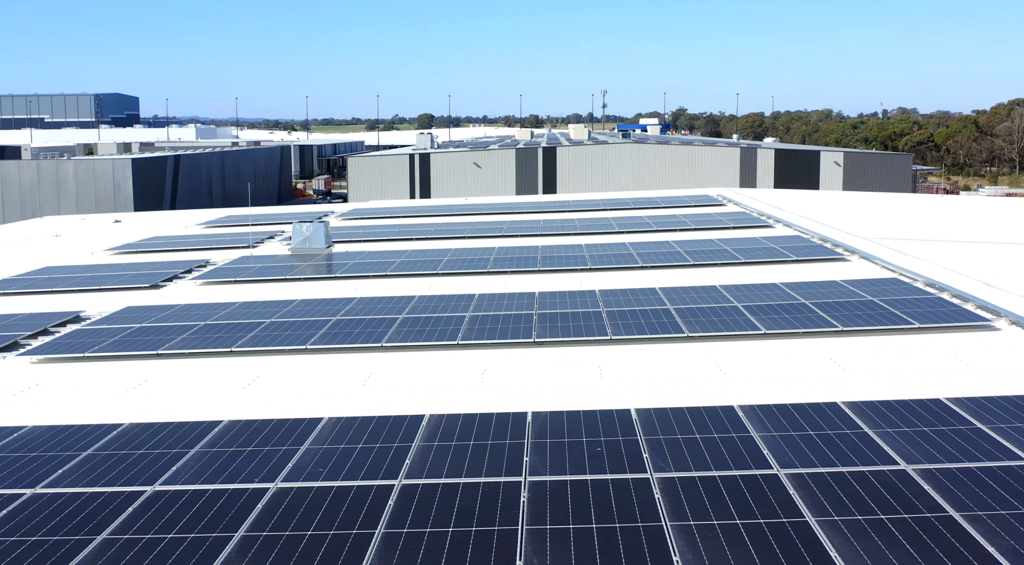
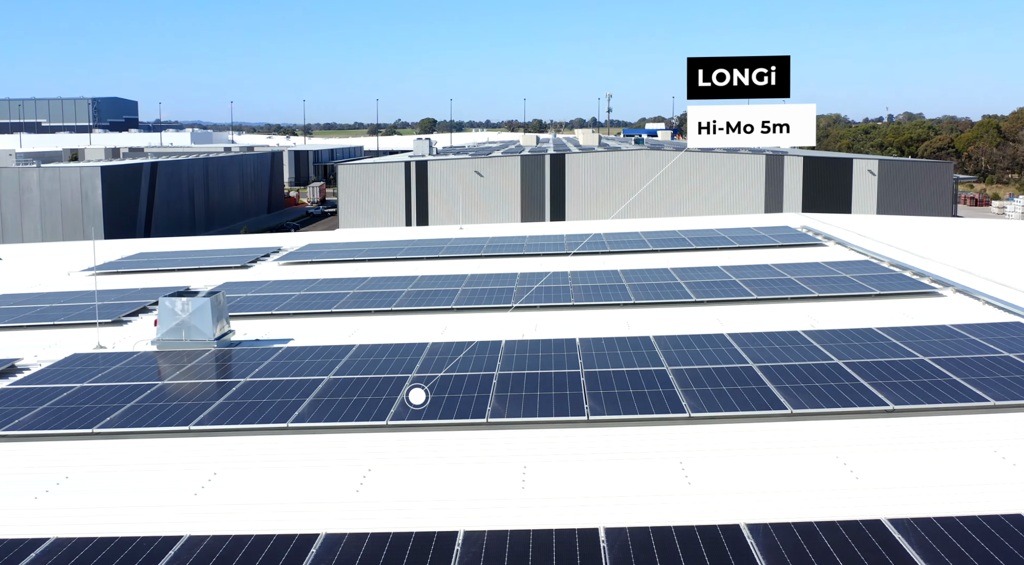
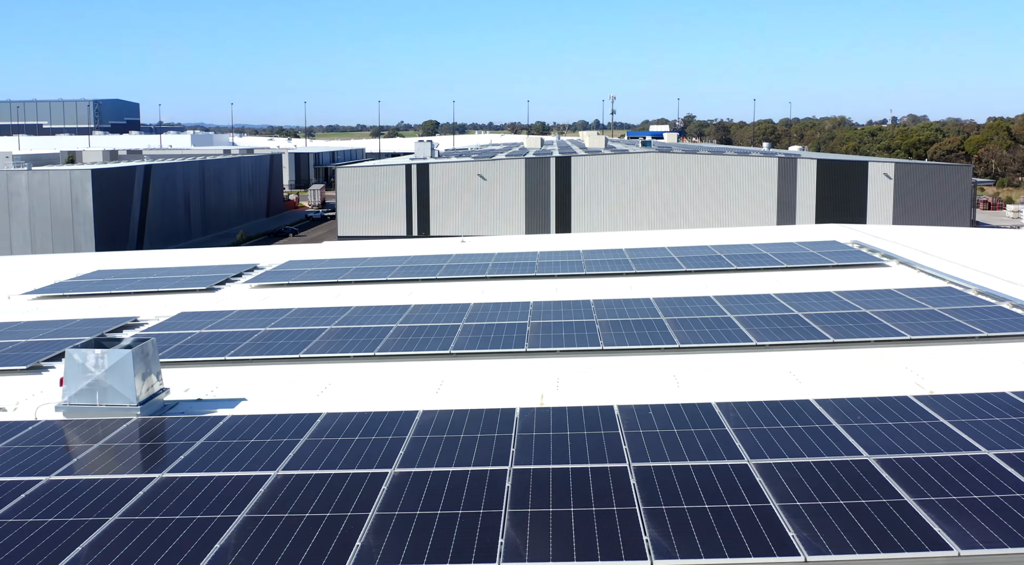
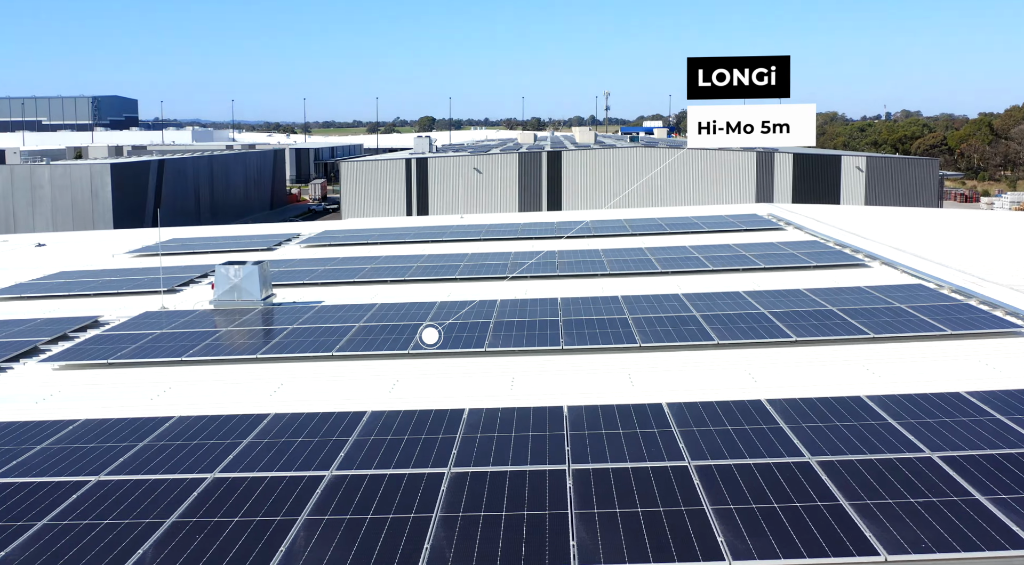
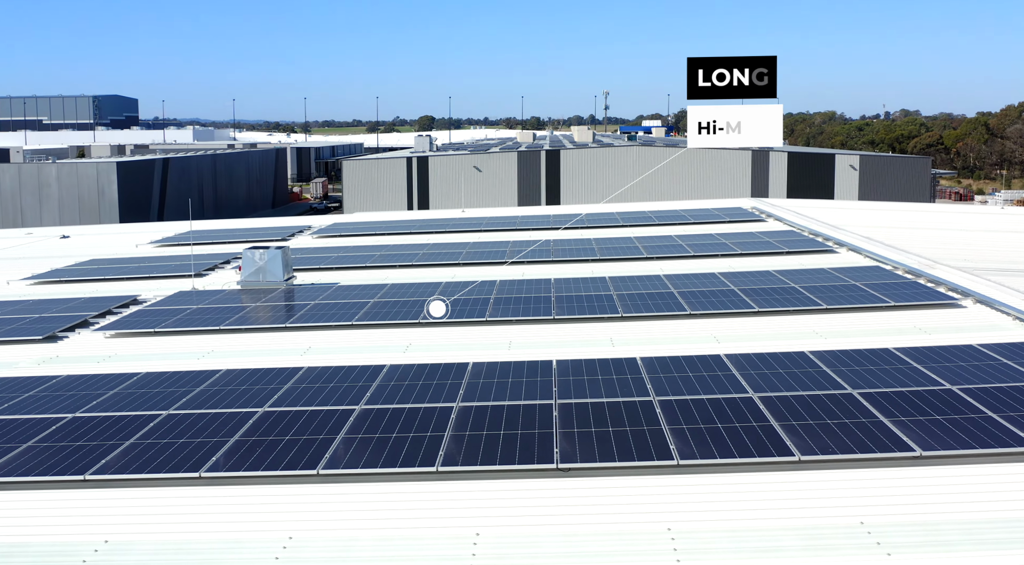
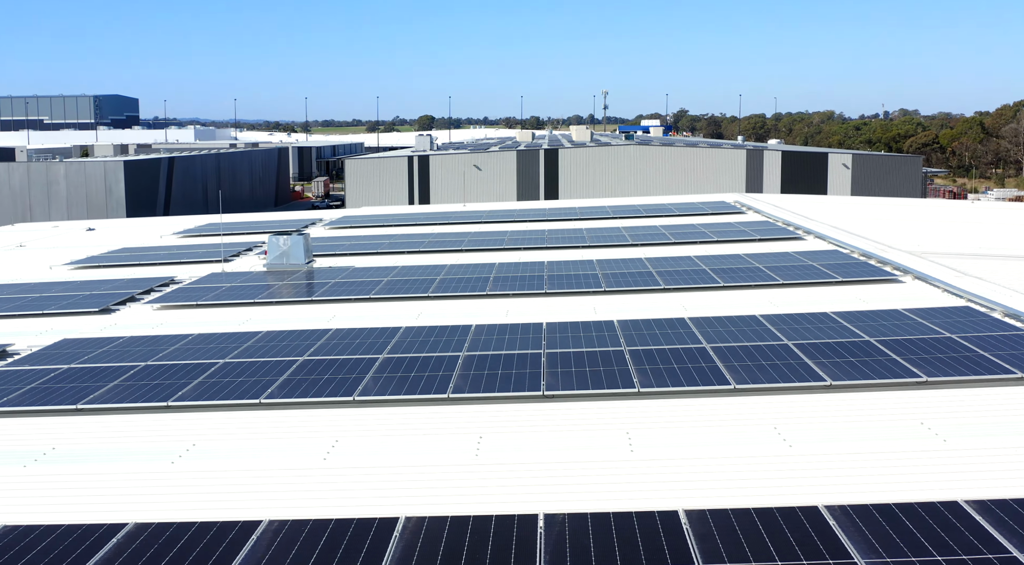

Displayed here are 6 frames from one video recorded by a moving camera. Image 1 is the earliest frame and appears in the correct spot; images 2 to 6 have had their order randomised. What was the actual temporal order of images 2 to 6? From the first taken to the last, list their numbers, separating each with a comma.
6, 5, 4, 2, 3
